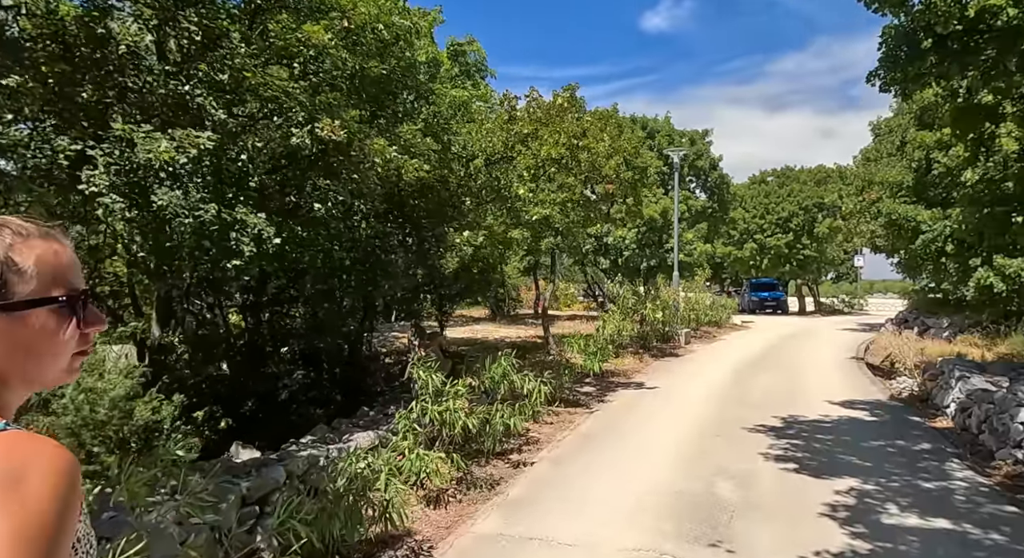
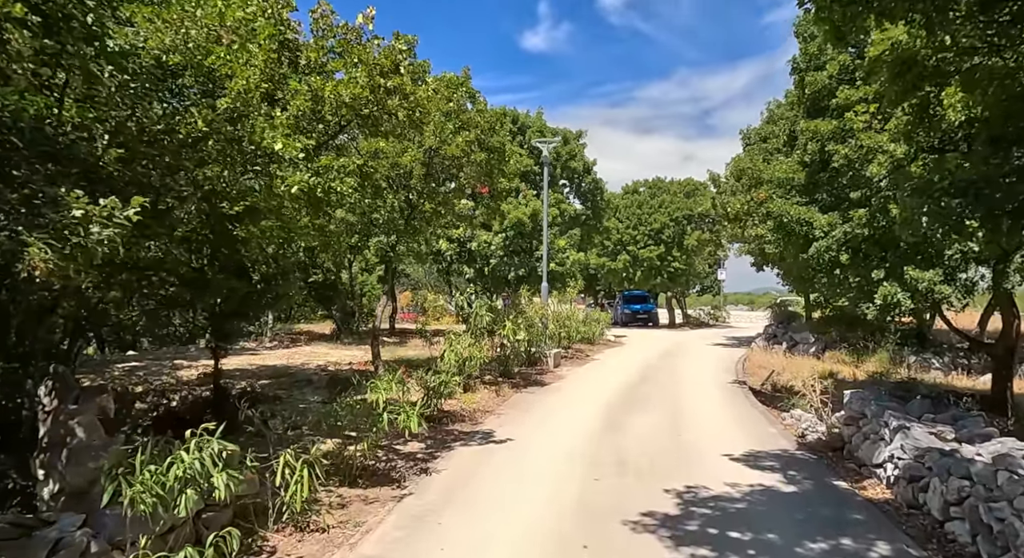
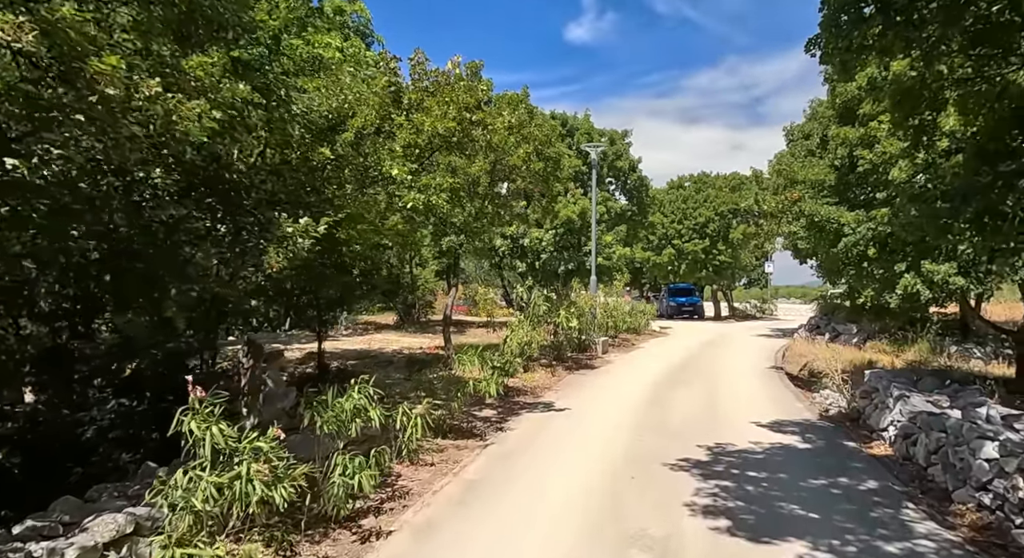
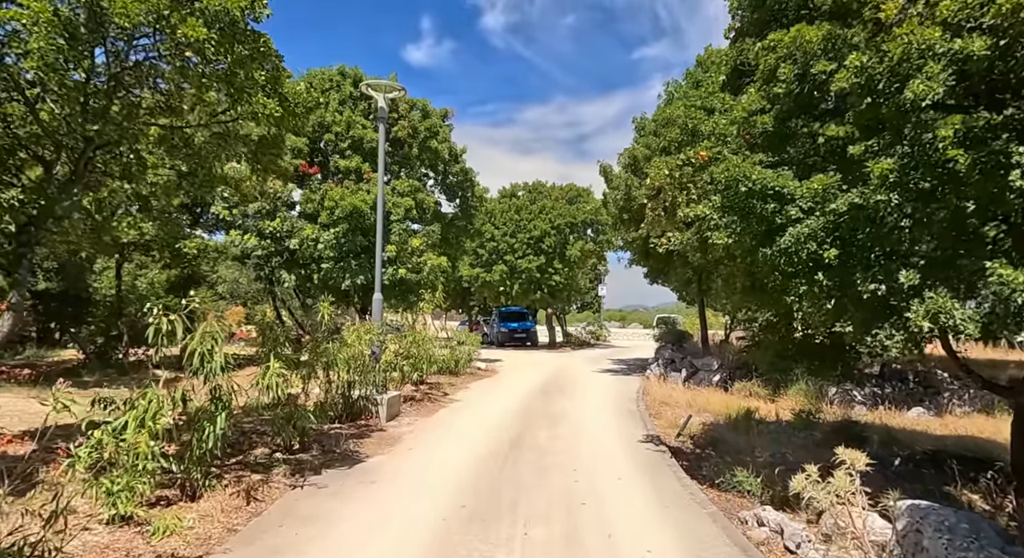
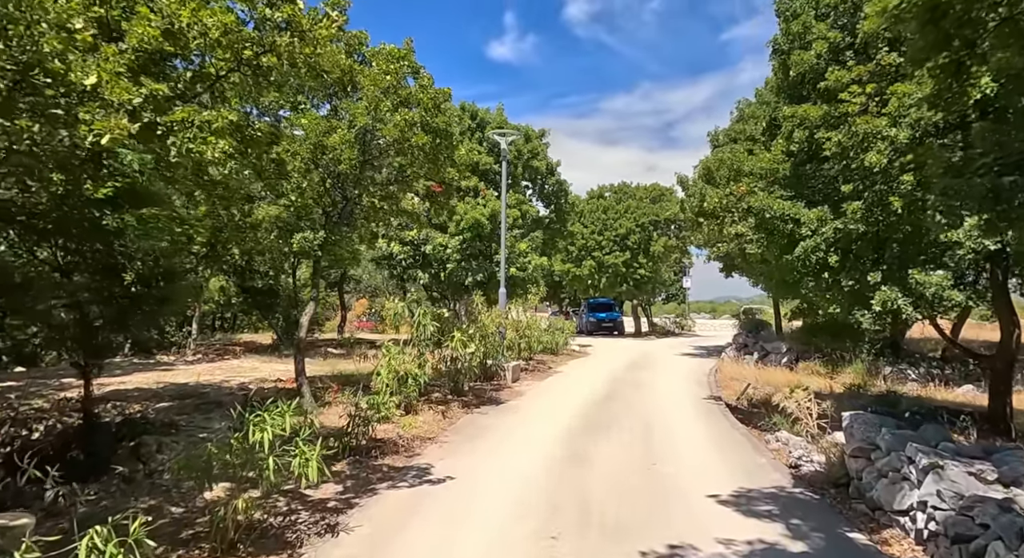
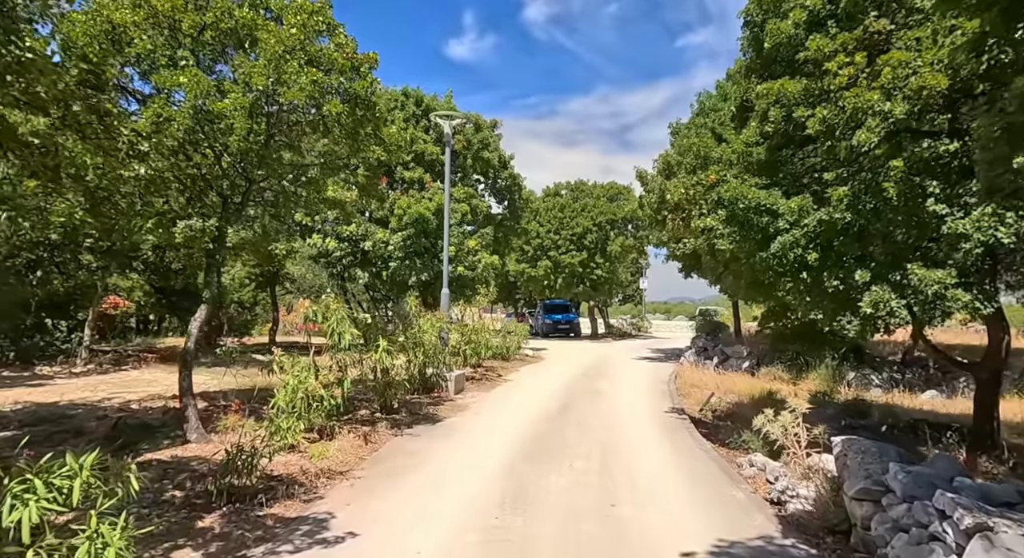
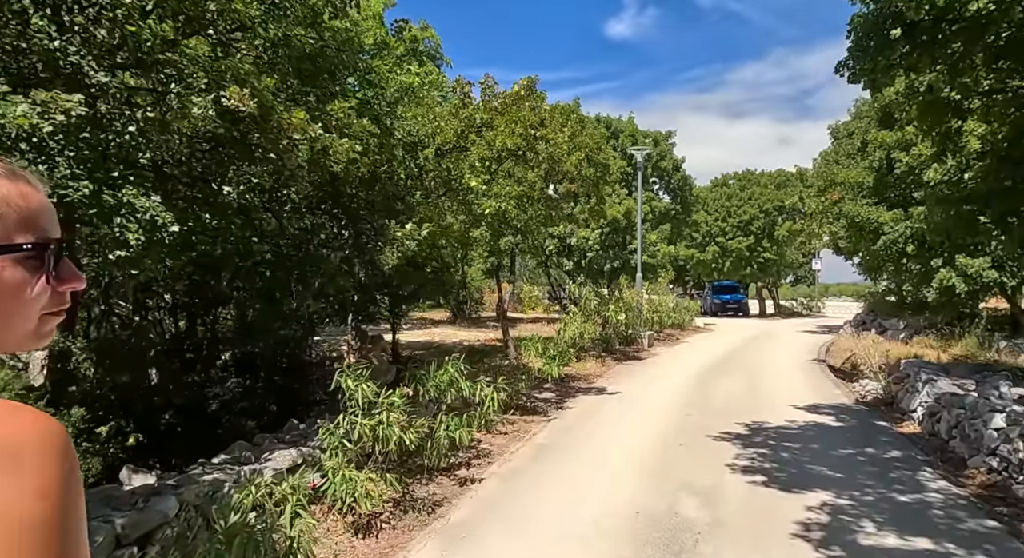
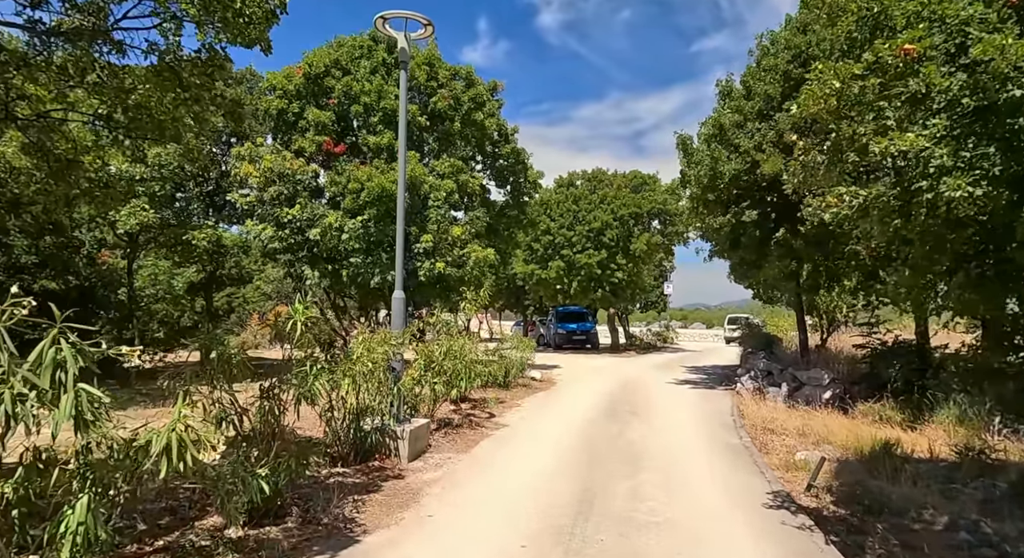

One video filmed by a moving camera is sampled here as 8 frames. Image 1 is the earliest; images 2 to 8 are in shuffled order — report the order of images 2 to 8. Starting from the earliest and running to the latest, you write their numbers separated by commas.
7, 3, 2, 5, 6, 4, 8
